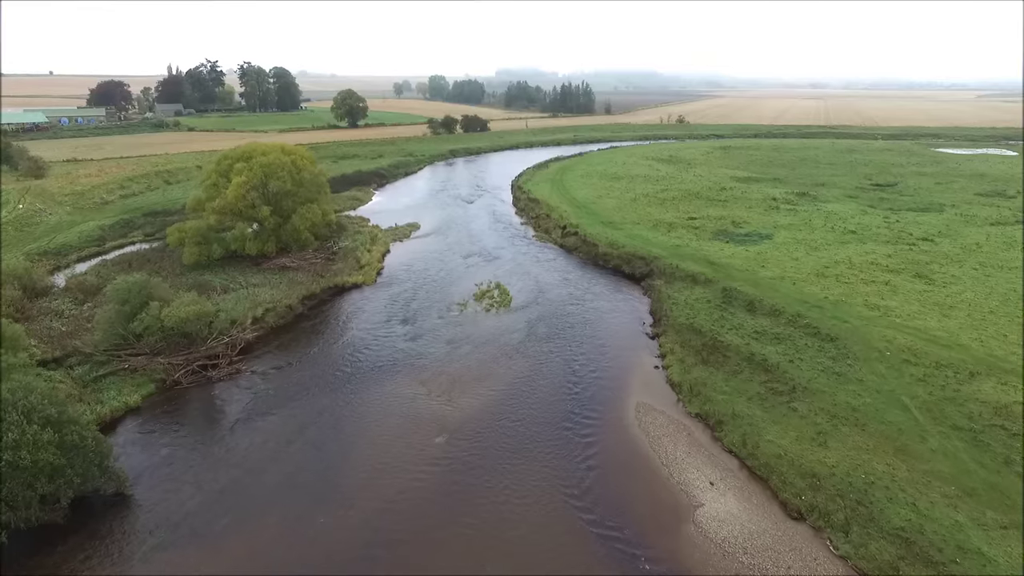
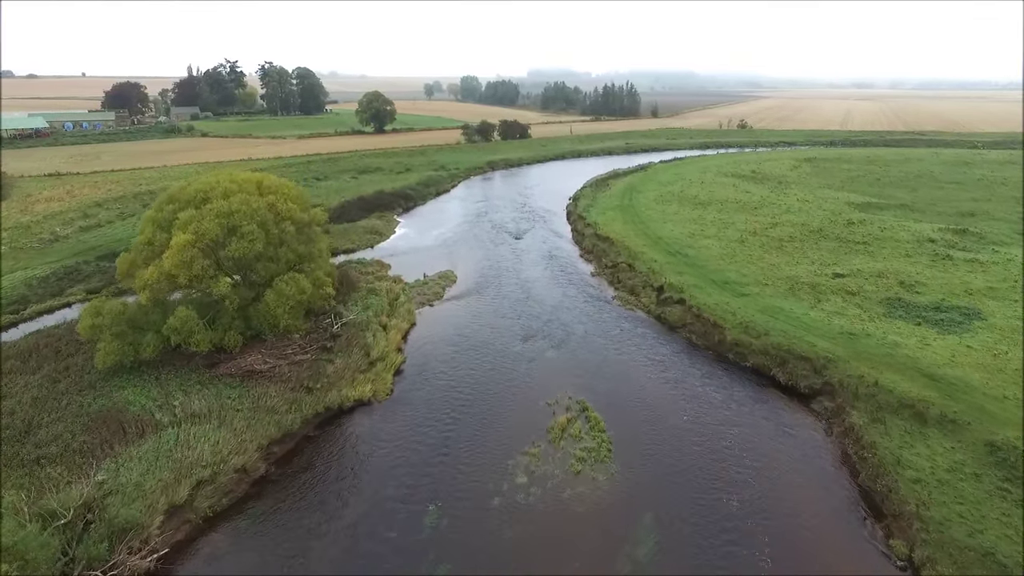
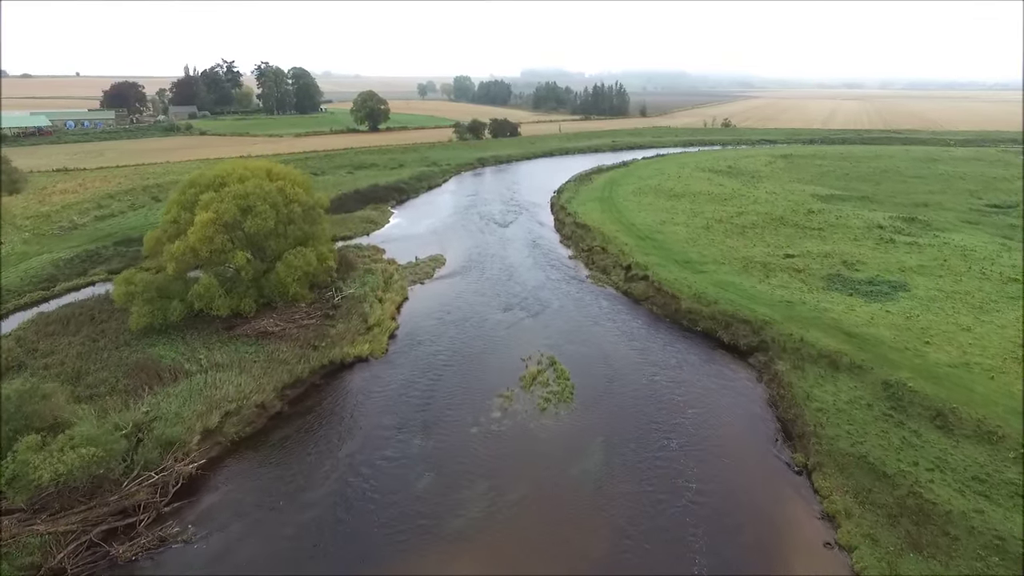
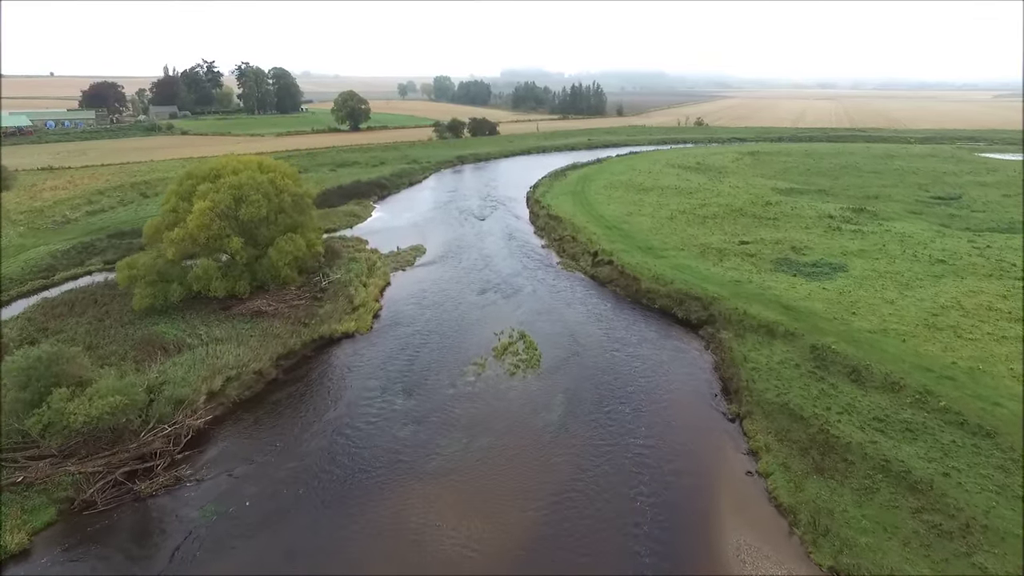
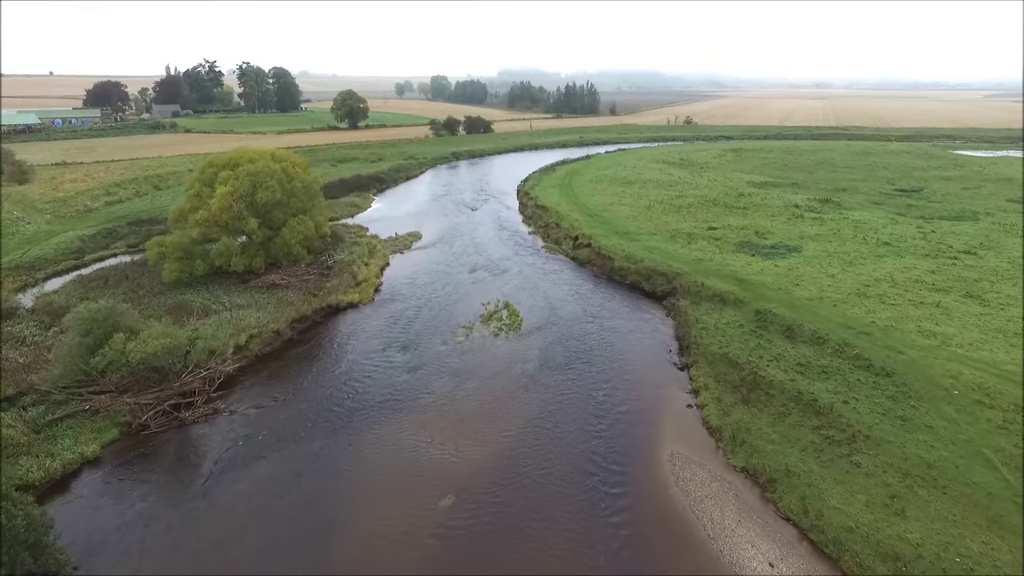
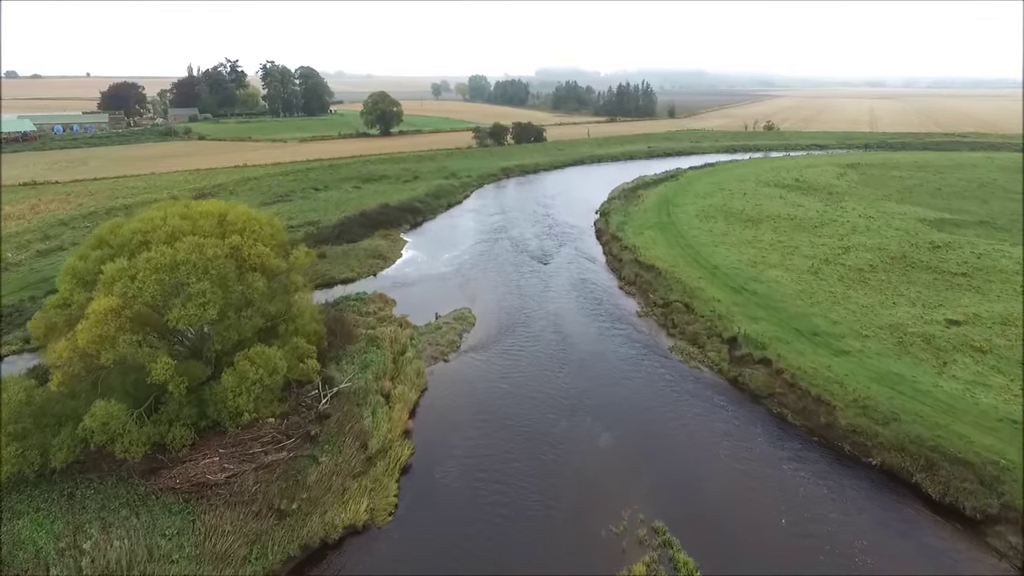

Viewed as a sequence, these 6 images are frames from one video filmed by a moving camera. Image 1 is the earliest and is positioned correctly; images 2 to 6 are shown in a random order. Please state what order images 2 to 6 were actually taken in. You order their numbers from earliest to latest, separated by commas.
5, 4, 3, 2, 6
